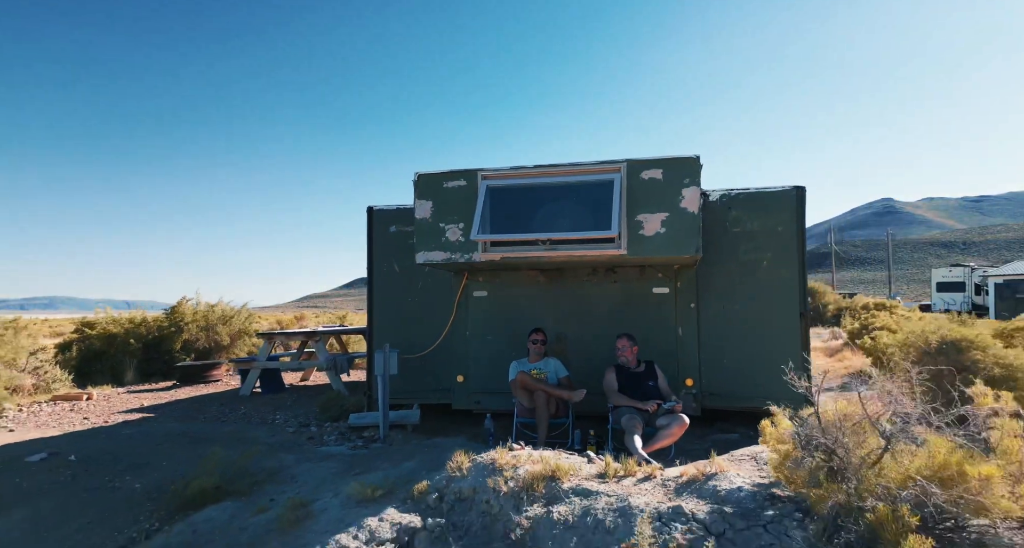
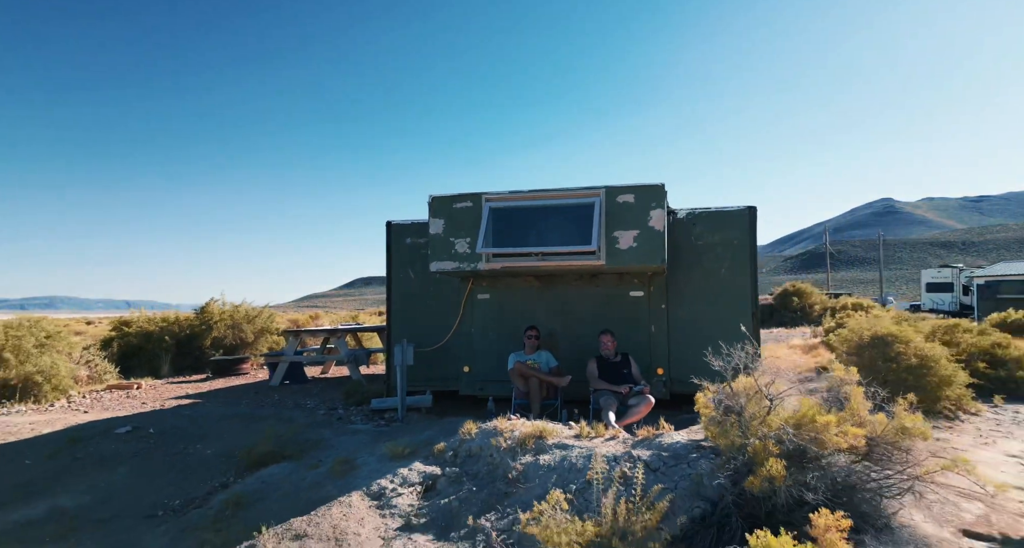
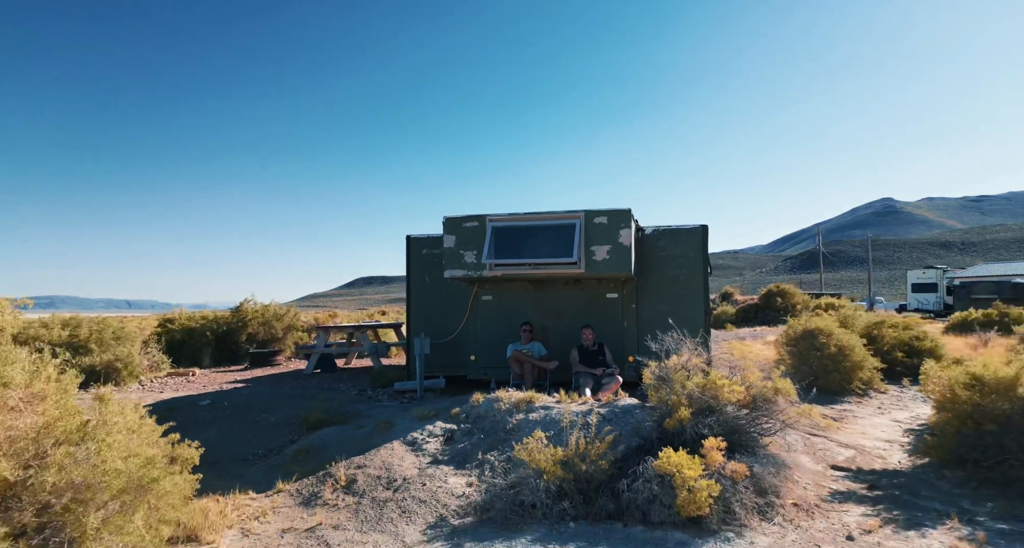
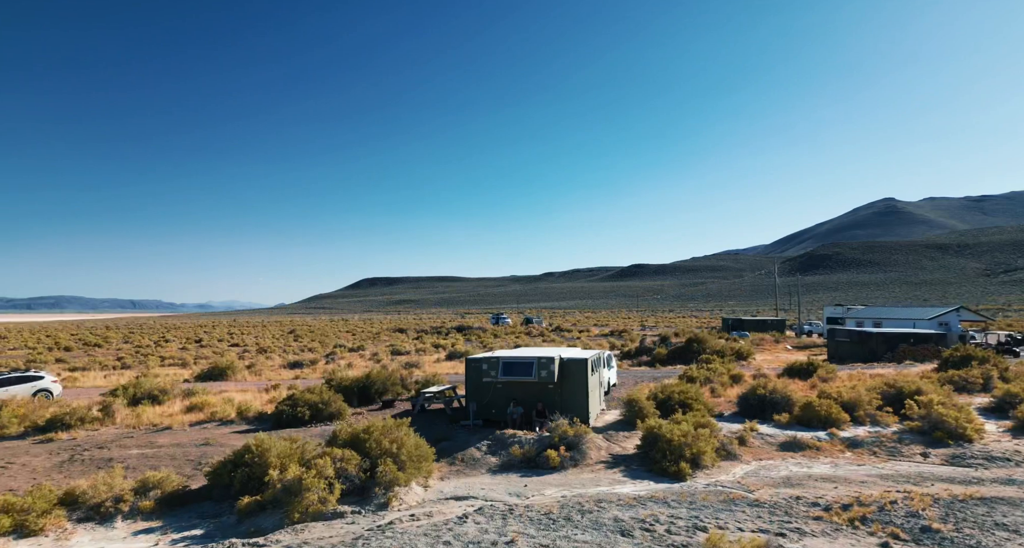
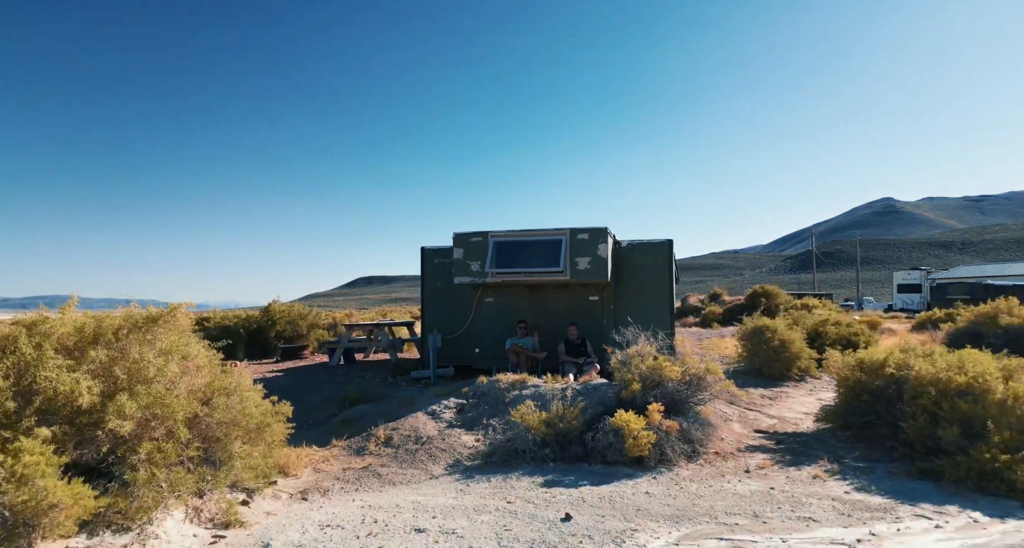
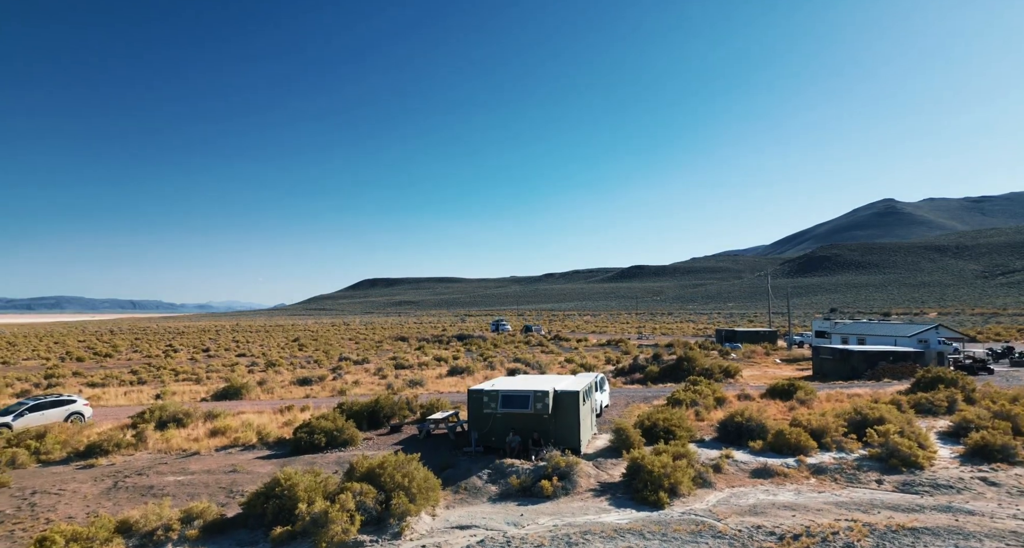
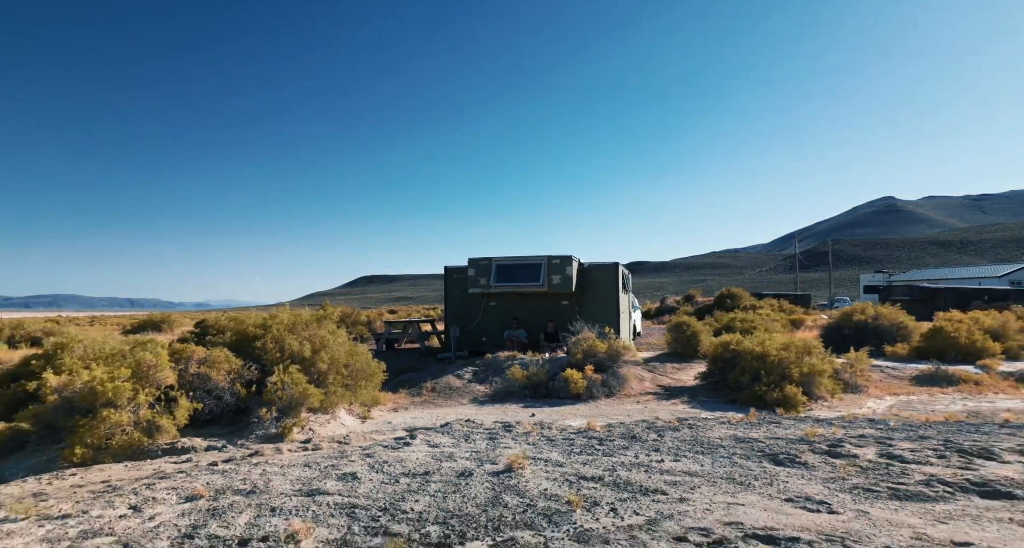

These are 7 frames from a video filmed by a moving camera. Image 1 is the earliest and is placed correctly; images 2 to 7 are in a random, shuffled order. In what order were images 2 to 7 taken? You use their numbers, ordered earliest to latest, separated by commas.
2, 3, 5, 7, 4, 6
